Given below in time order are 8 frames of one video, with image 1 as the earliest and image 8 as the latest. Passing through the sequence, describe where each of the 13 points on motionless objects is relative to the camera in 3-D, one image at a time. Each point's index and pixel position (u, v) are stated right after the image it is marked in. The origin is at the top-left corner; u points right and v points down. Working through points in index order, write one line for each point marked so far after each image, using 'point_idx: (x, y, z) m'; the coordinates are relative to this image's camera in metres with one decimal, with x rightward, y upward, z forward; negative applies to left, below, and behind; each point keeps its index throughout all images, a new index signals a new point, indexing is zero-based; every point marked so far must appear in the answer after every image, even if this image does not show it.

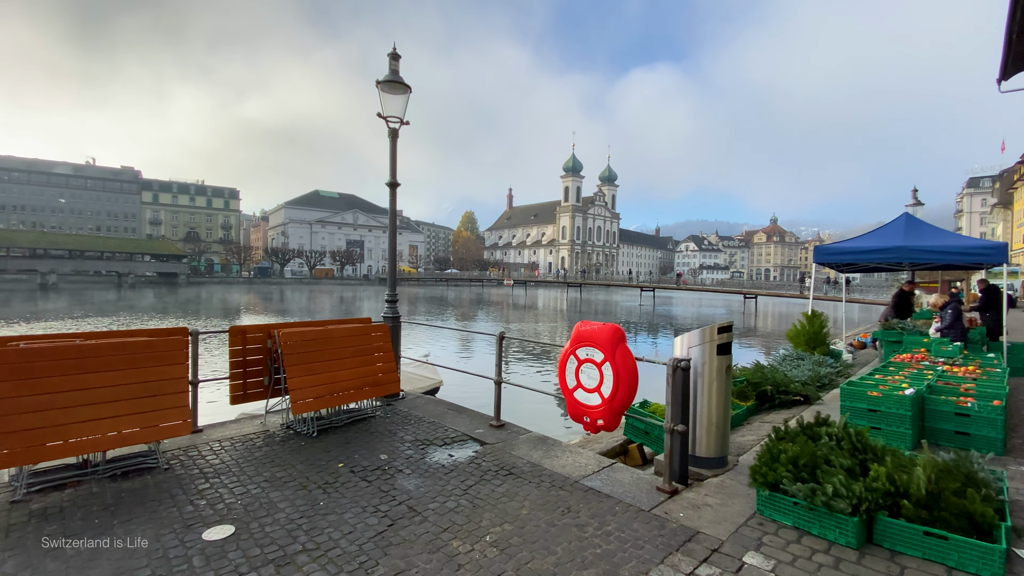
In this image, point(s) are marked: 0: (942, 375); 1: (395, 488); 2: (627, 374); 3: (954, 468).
0: (+5.7, -1.2, +6.3) m
1: (-1.0, -1.8, +4.1) m
2: (+1.0, -0.8, +4.2) m
3: (+3.4, -1.4, +3.6) m
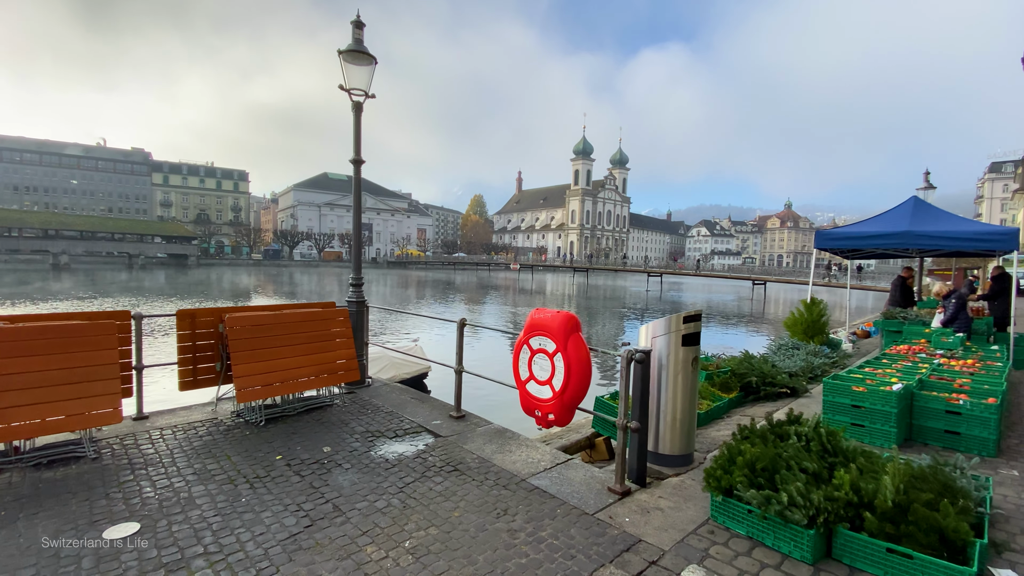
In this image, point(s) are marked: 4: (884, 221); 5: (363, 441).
0: (+5.3, -1.0, +5.9) m
1: (-1.5, -1.6, +3.9) m
2: (+0.6, -0.7, +3.9) m
3: (+2.9, -1.3, +3.2) m
4: (+8.2, +1.5, +10.4) m
5: (-1.5, -1.5, +4.7) m
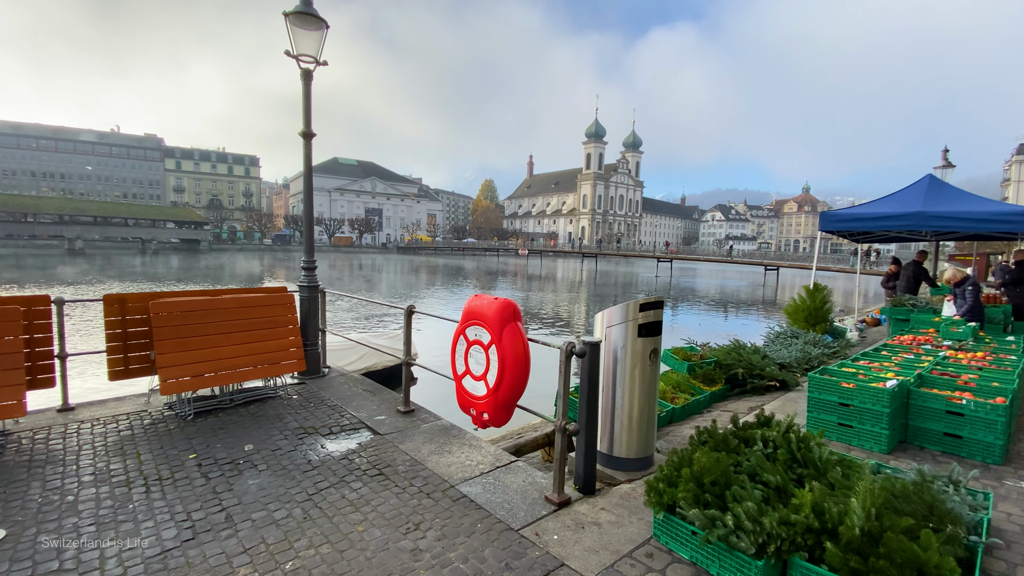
0: (+4.8, -0.8, +5.3) m
1: (-2.1, -1.5, +3.5) m
2: (0.0, -0.5, +3.4) m
3: (+2.3, -1.2, +2.7) m
4: (+7.9, +1.8, +9.6) m
5: (-2.0, -1.4, +4.3) m
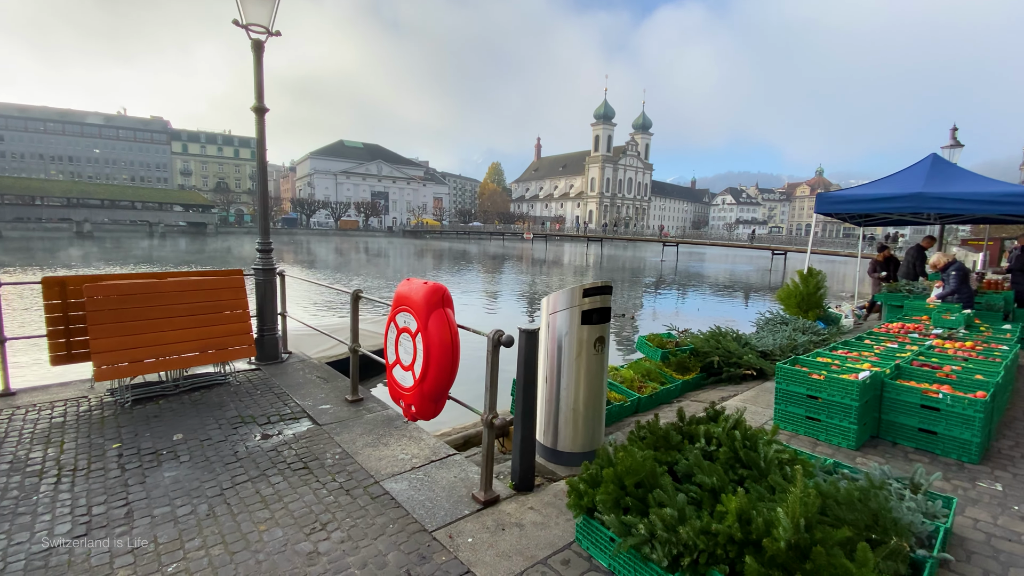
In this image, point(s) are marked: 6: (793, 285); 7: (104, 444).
0: (+4.3, -0.7, +4.9) m
1: (-2.6, -1.4, +3.3) m
2: (-0.5, -0.4, +3.1) m
3: (+1.8, -1.1, +2.4) m
4: (+7.5, +2.1, +9.1) m
5: (-2.5, -1.2, +4.1) m
6: (+5.8, +0.1, +9.6) m
7: (-3.3, -1.3, +3.8) m
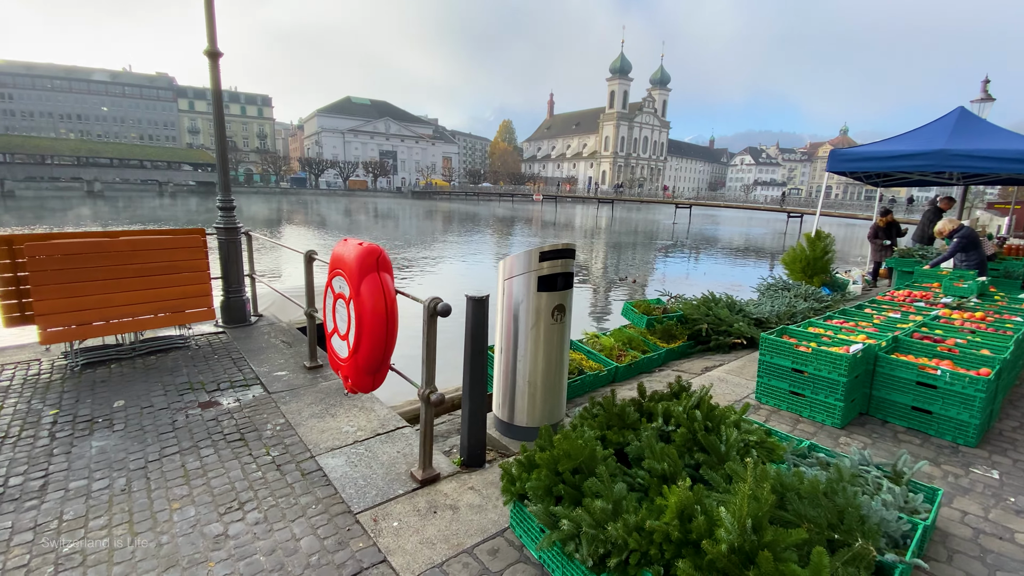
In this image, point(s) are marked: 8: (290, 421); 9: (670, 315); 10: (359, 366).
0: (+4.0, -0.3, +4.5) m
1: (-2.9, -1.1, +3.1) m
2: (-0.8, -0.2, +2.8) m
3: (+1.4, -1.0, +2.1) m
4: (+7.3, +2.7, +8.4) m
5: (-2.8, -0.9, +3.9) m
6: (+5.6, +0.8, +9.1) m
7: (-3.7, -0.9, +3.6) m
8: (-1.7, -1.0, +3.5) m
9: (+2.1, -0.4, +6.1) m
10: (-1.0, -0.5, +2.9) m
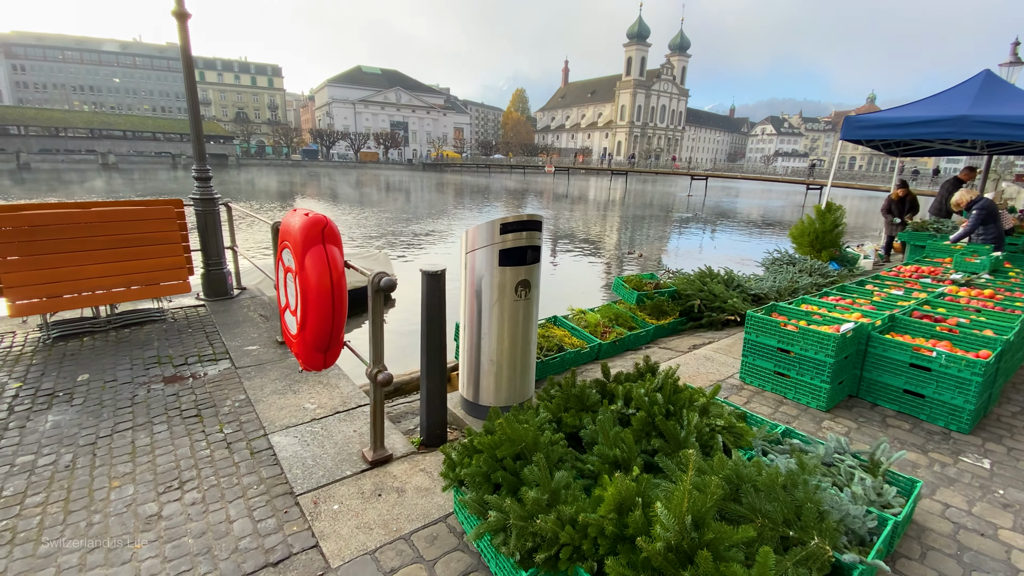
0: (+3.8, -0.1, +4.2) m
1: (-3.2, -0.9, +3.1) m
2: (-1.1, 0.0, +2.7) m
3: (+1.1, -0.8, +2.0) m
4: (+7.2, +3.1, +7.9) m
5: (-3.1, -0.7, +3.9) m
6: (+5.5, +1.2, +8.7) m
7: (-3.9, -0.7, +3.6) m
8: (-1.9, -0.8, +3.4) m
9: (+1.9, 0.0, +5.9) m
10: (-1.2, -0.3, +2.8) m
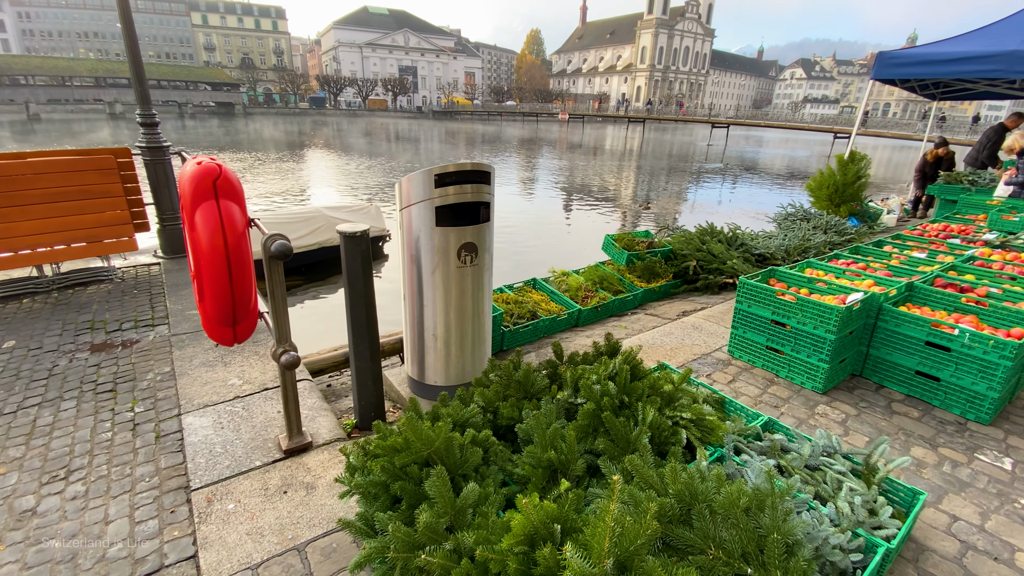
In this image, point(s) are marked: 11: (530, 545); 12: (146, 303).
0: (+3.5, +0.2, +3.7) m
1: (-3.5, -0.7, +2.8) m
2: (-1.4, +0.1, +2.3) m
3: (+0.8, -0.8, +1.6) m
4: (+7.0, +3.7, +6.8) m
5: (-3.4, -0.4, +3.6) m
6: (+5.3, +1.9, +7.9) m
7: (-4.2, -0.4, +3.4) m
8: (-2.2, -0.5, +3.1) m
9: (+1.7, +0.4, +5.4) m
10: (-1.5, -0.1, +2.4) m
11: (+0.1, -0.8, +1.5) m
12: (-3.2, -0.1, +4.1) m
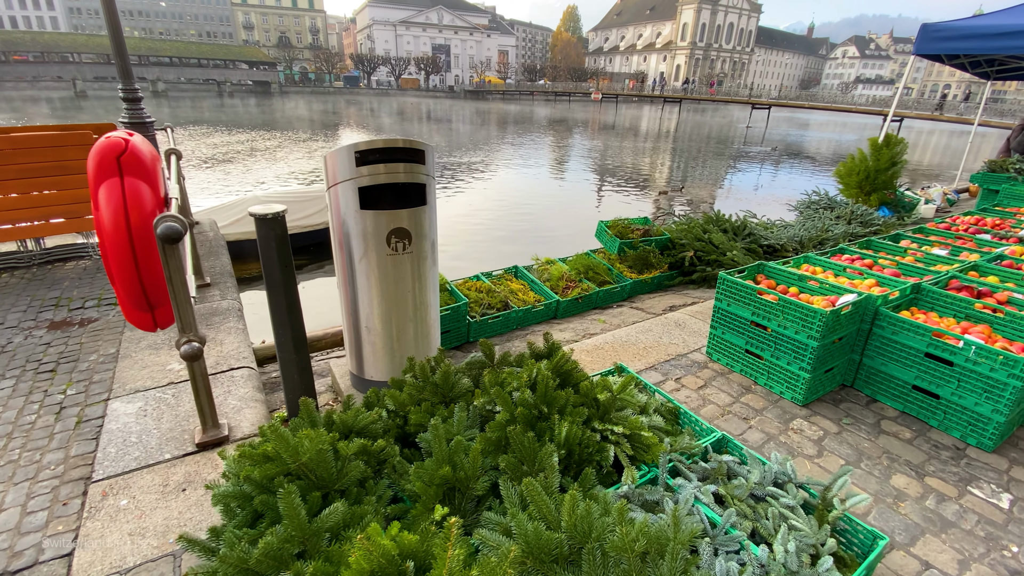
0: (+3.3, +0.2, +3.2) m
1: (-3.9, -0.5, +2.9) m
2: (-1.8, +0.2, +2.1) m
3: (+0.3, -0.8, +1.3) m
4: (+7.0, +3.7, +6.0) m
5: (-3.6, -0.2, +3.6) m
6: (+5.4, +2.0, +7.3) m
7: (-4.5, -0.2, +3.4) m
8: (-2.5, -0.4, +3.0) m
9: (+1.5, +0.5, +5.0) m
10: (-1.9, 0.0, +2.3) m
11: (-0.3, -0.8, +1.3) m
12: (-3.4, +0.1, +4.1) m
